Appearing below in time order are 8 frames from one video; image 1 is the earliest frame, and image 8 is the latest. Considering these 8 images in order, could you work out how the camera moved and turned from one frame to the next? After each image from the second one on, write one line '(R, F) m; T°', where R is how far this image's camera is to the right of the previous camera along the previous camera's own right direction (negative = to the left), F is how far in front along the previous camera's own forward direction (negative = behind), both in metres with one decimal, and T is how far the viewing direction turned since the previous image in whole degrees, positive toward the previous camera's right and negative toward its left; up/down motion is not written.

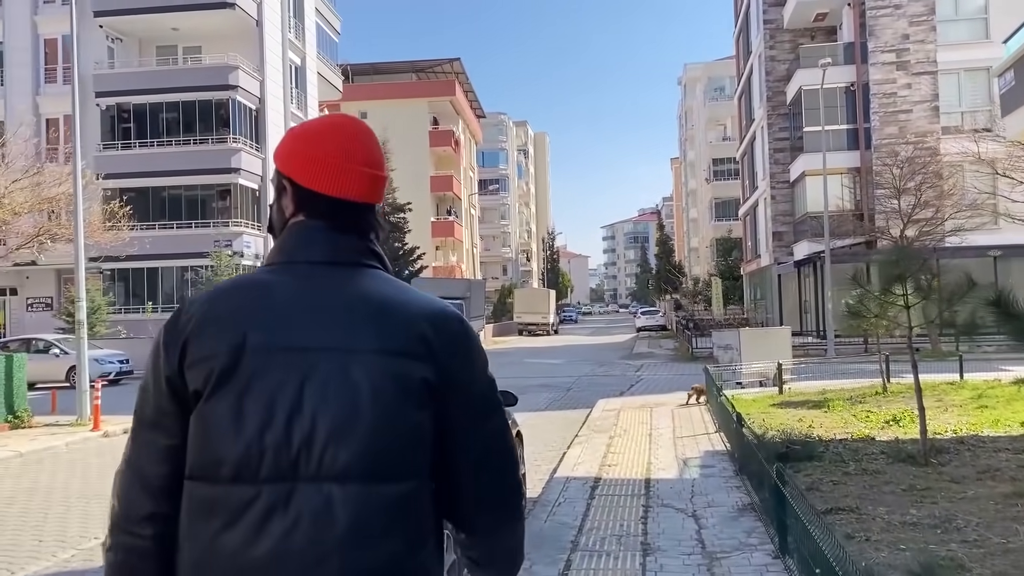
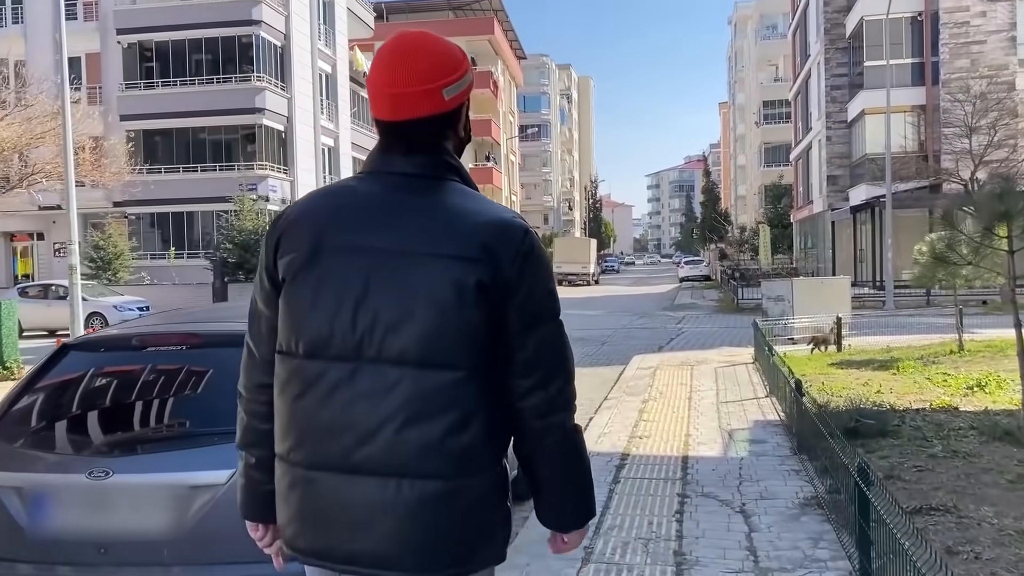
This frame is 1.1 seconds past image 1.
(+0.3, +1.6) m; -3°
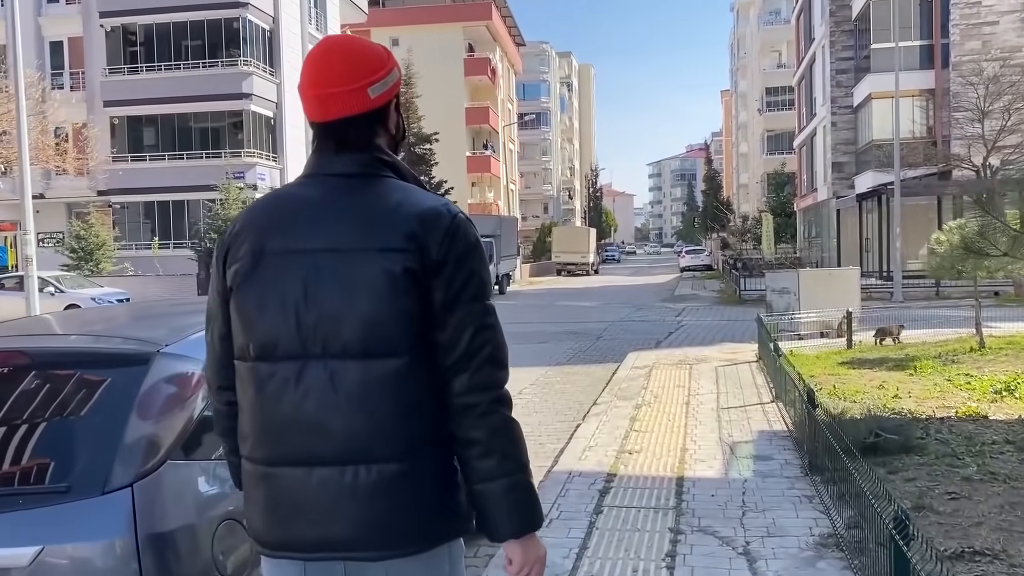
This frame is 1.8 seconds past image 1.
(+0.2, +1.0) m; 0°
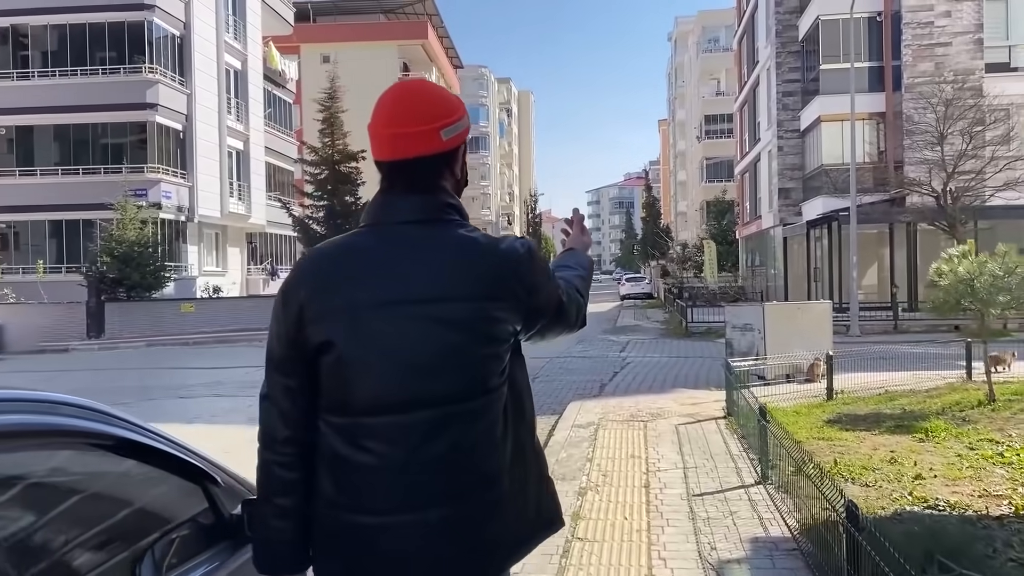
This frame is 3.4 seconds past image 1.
(+0.3, +2.4) m; +4°
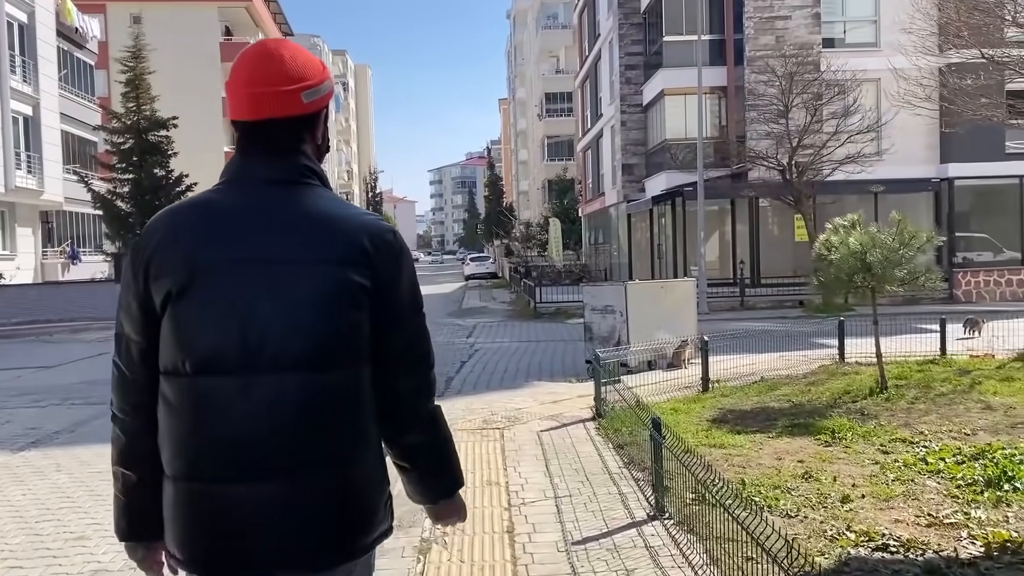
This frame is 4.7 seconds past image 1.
(+0.2, +1.9) m; +10°
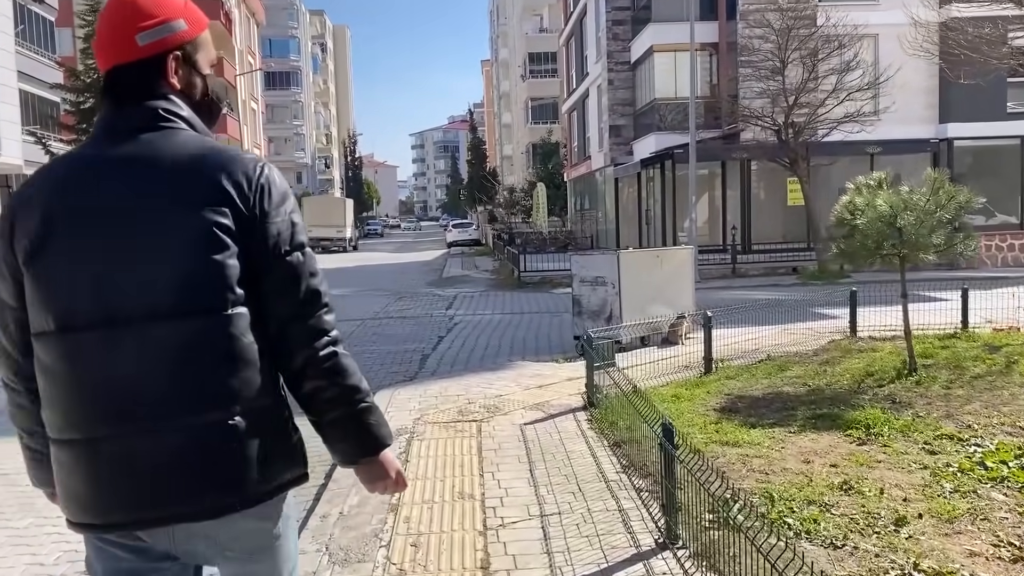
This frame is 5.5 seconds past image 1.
(0.0, +1.2) m; +1°
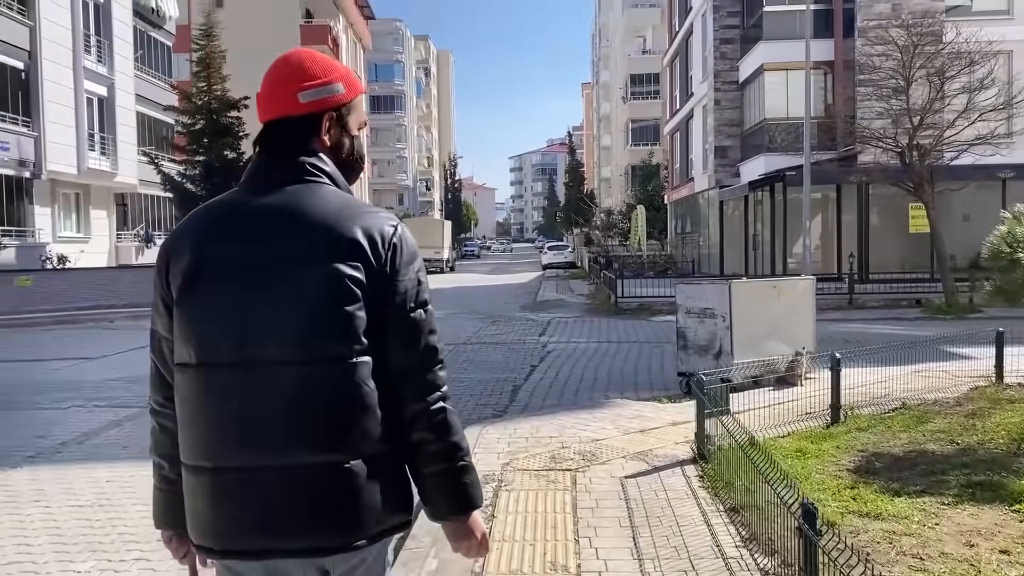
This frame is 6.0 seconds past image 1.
(-0.1, +0.7) m; -6°
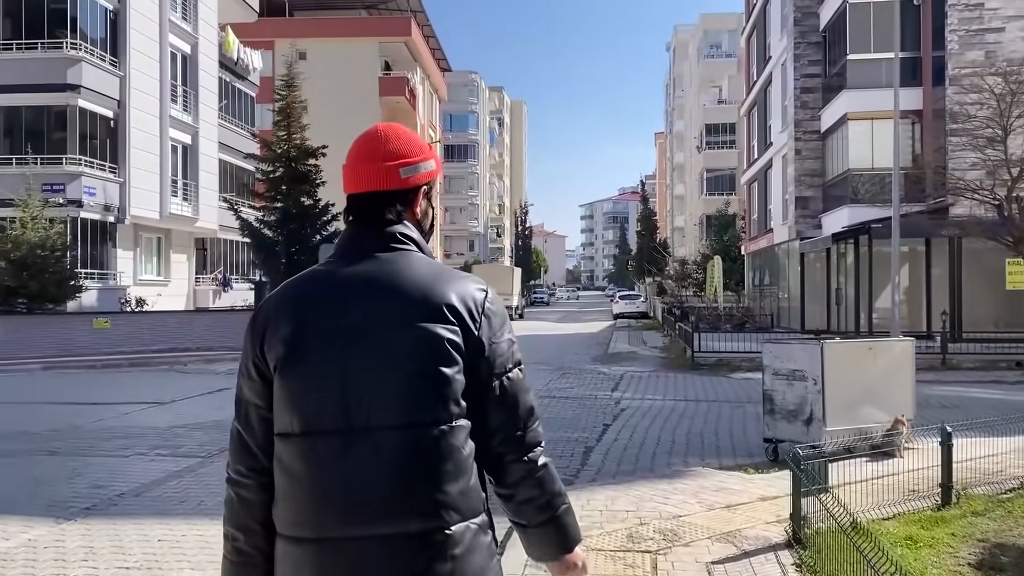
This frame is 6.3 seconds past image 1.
(-0.1, +0.5) m; -5°
